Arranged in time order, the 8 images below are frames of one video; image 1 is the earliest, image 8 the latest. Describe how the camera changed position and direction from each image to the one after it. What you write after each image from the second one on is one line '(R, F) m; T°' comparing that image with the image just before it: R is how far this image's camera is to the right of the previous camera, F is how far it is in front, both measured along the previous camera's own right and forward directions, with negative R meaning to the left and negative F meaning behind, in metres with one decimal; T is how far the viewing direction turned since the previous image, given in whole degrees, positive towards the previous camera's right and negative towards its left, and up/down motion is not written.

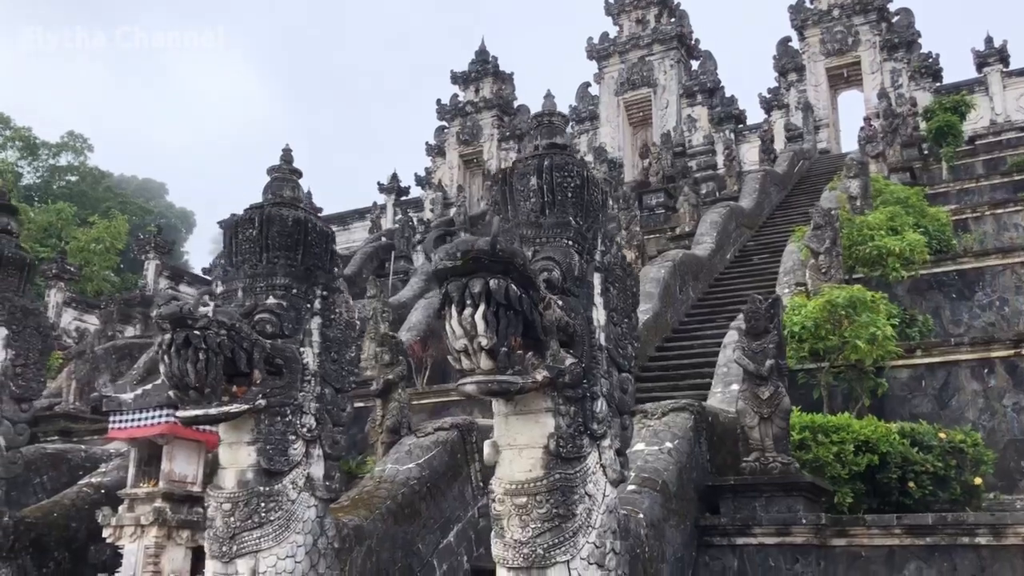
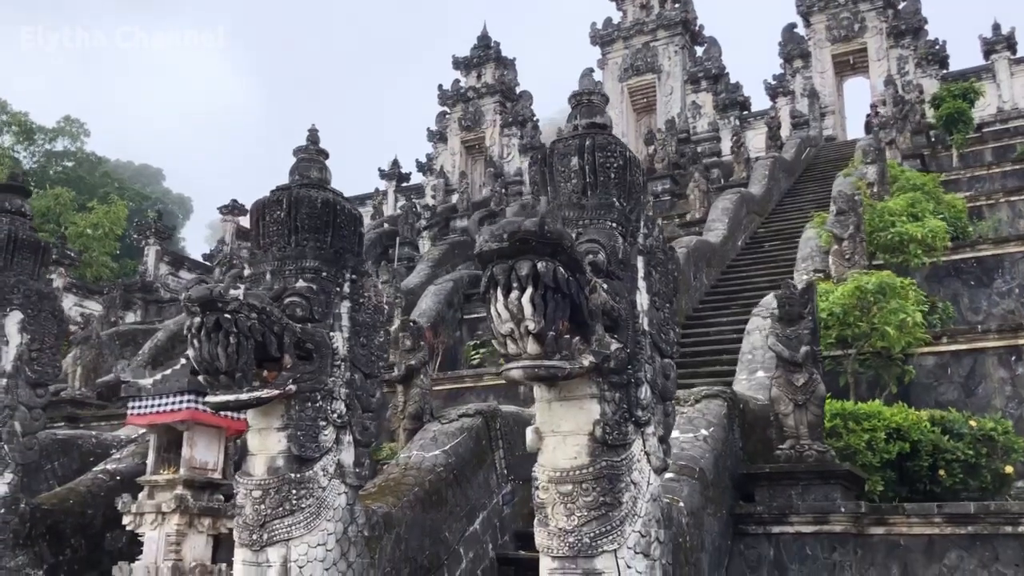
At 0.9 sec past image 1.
(-0.2, +0.1) m; 0°
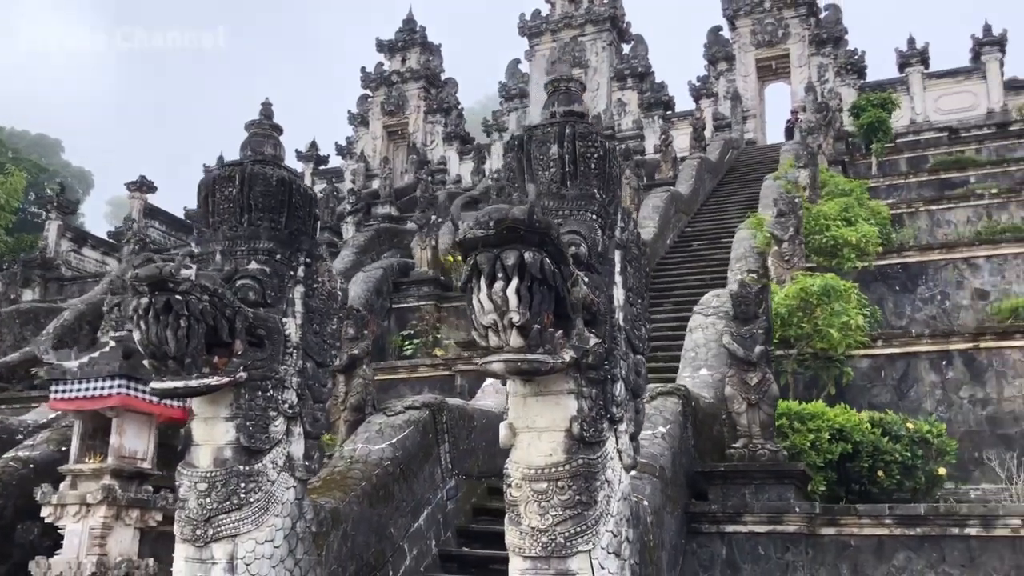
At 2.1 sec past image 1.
(-0.3, +0.2) m; +6°
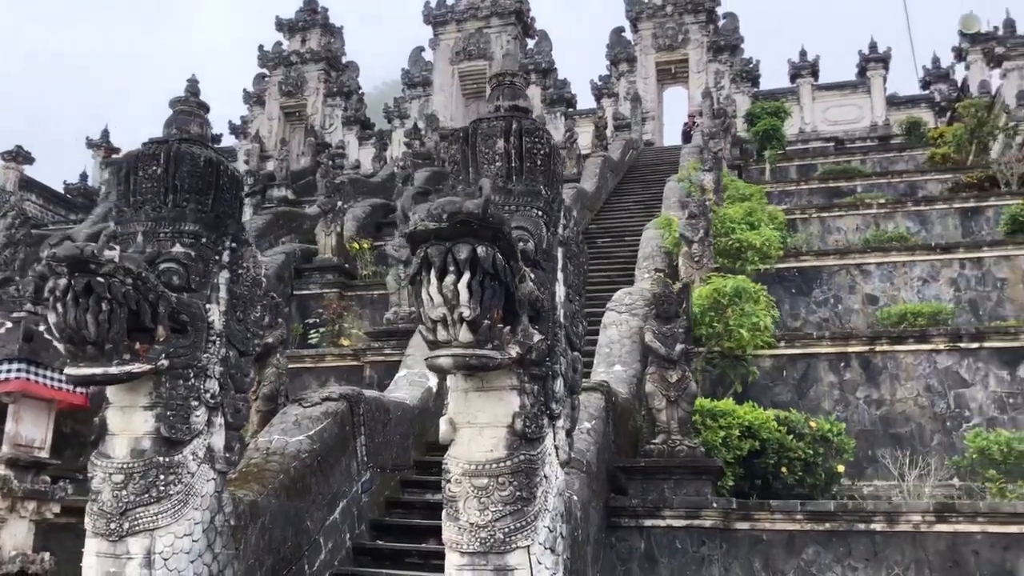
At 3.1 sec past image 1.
(-0.3, 0.0) m; +7°
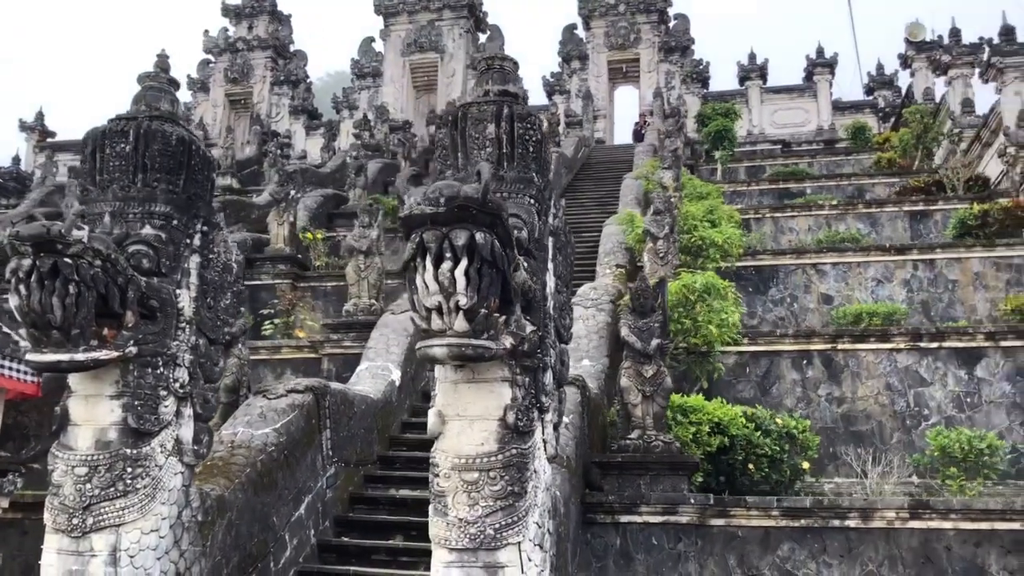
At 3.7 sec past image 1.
(-0.2, +0.1) m; +4°
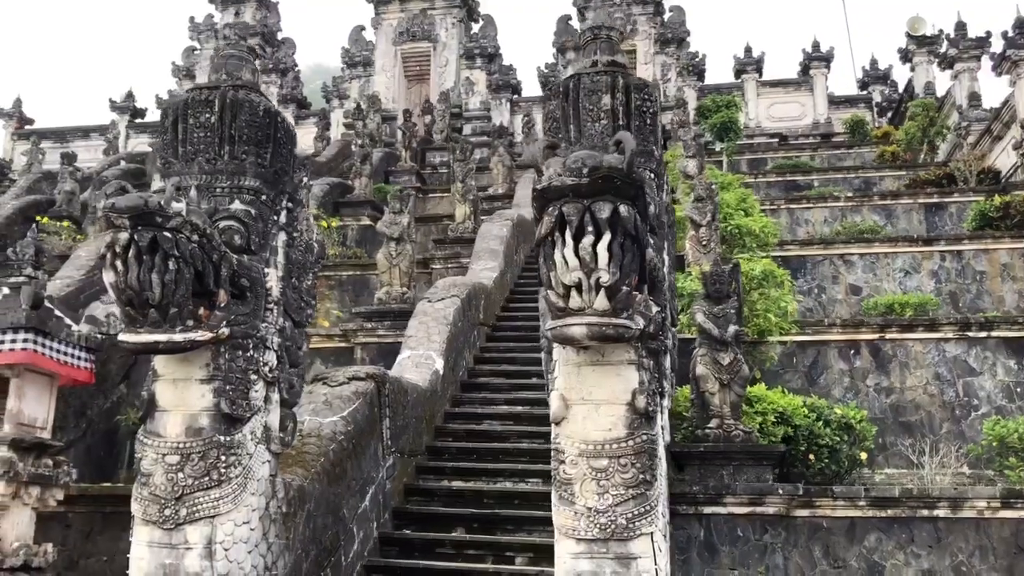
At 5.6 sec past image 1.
(-0.7, +0.2) m; +2°
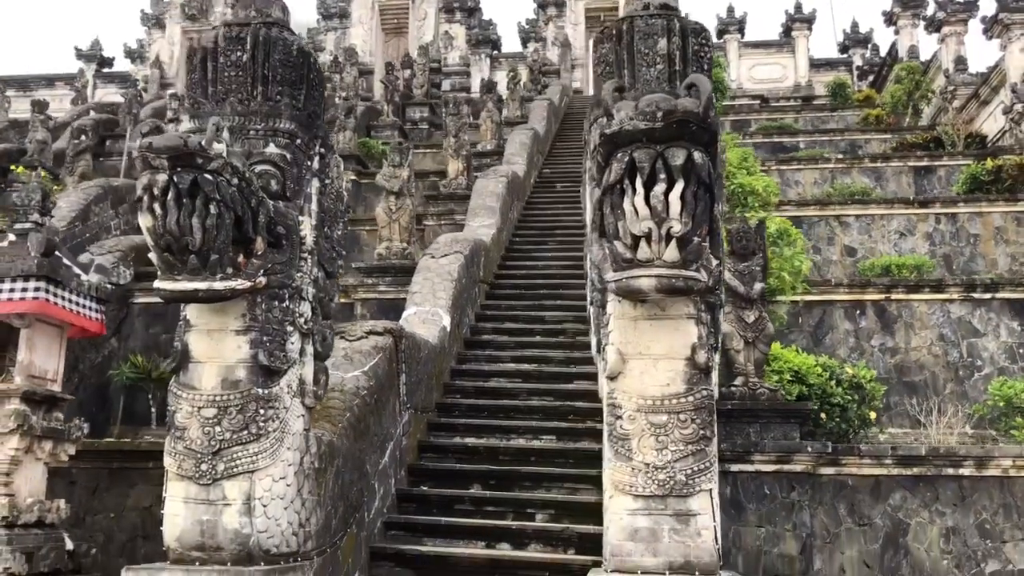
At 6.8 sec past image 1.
(-0.4, +0.2) m; +2°
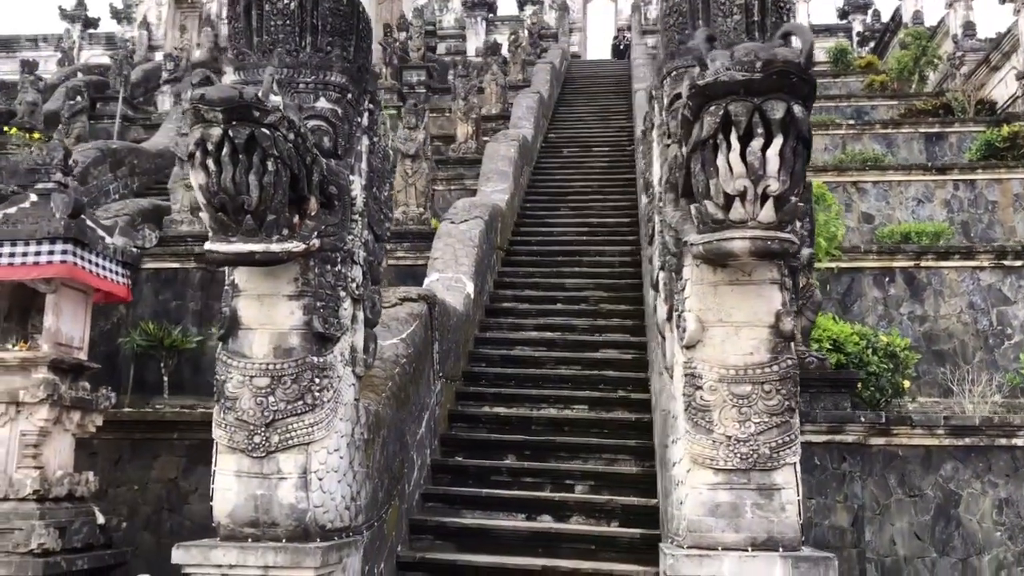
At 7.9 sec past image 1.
(-0.4, +0.2) m; +1°
